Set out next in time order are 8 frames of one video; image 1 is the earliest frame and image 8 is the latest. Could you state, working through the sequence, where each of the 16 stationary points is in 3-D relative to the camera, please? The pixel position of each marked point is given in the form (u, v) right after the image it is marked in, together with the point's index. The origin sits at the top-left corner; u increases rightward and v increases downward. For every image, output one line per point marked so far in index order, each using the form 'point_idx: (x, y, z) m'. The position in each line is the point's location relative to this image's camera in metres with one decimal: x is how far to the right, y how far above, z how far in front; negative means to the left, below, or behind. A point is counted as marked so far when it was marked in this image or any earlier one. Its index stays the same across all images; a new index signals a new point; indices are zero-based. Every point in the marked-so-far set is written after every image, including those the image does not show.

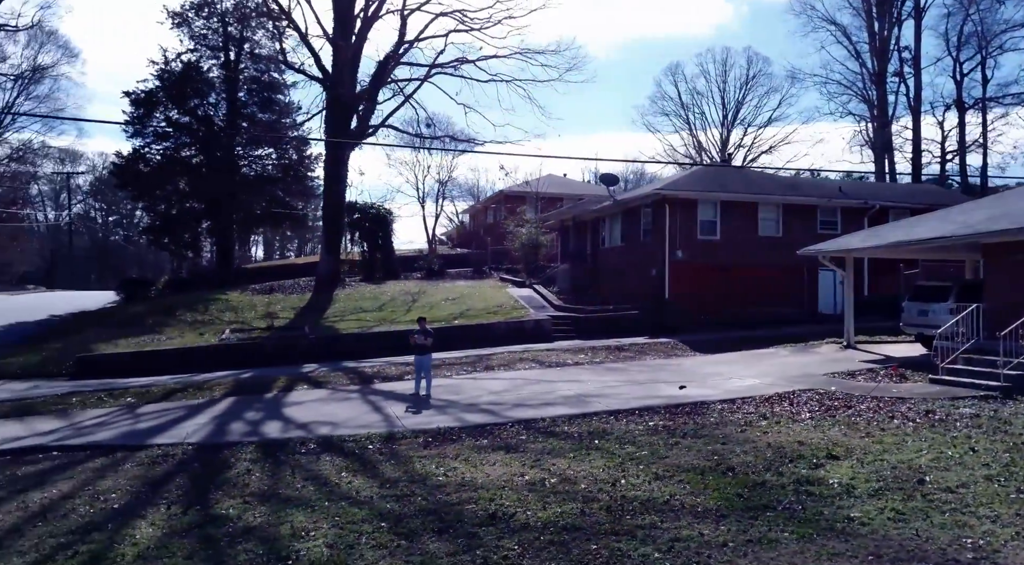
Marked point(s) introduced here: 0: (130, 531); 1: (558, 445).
0: (-3.7, -2.4, +7.6) m
1: (+0.6, -2.1, +10.2) m
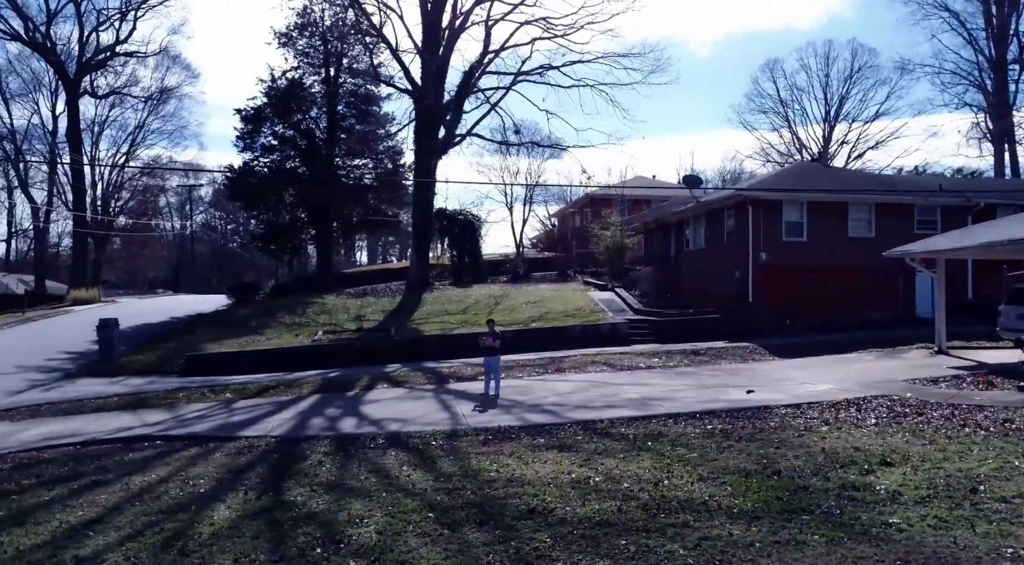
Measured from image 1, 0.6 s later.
0: (-3.3, -2.5, +8.5) m
1: (+1.3, -2.2, +10.5) m
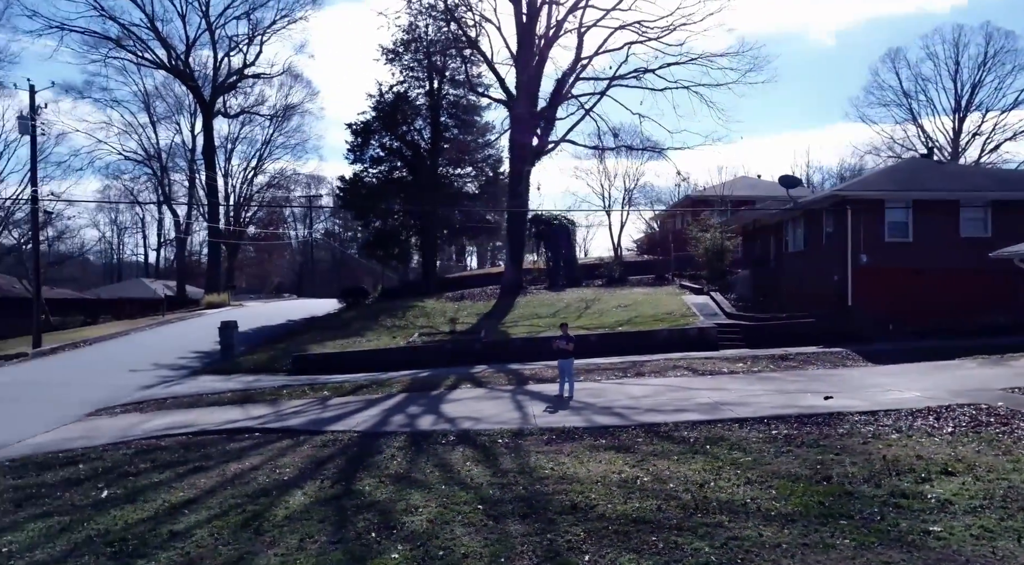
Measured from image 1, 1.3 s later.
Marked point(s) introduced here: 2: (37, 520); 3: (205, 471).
0: (-2.7, -2.6, +9.5) m
1: (+2.2, -2.3, +10.7) m
2: (-5.6, -2.8, +9.3) m
3: (-4.3, -2.6, +10.9) m
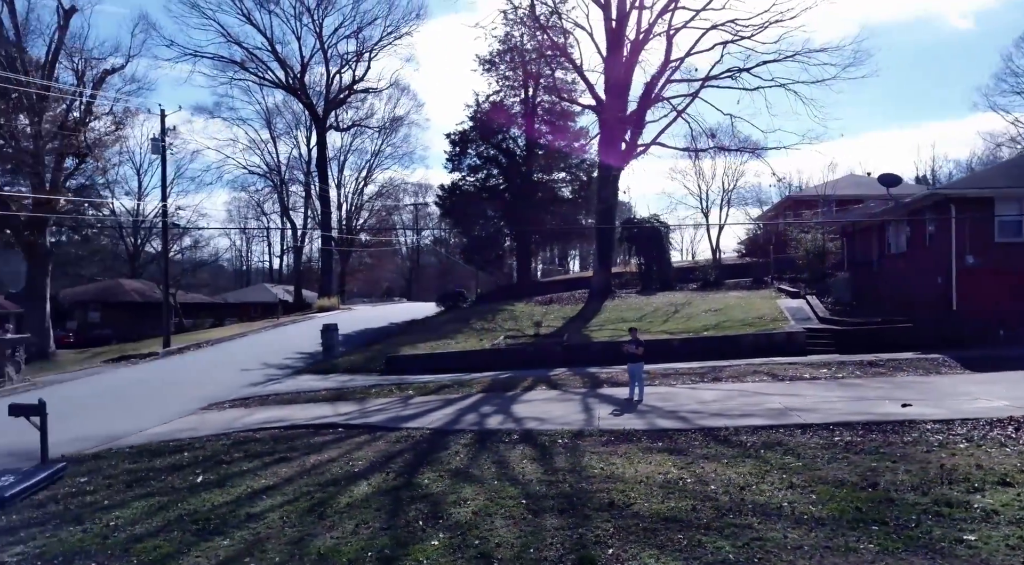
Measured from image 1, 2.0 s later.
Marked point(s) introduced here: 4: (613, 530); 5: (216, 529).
0: (-2.1, -2.7, +10.3) m
1: (+2.9, -2.3, +10.8) m
2: (-5.0, -2.9, +10.6) m
3: (-3.4, -2.7, +11.9) m
4: (+1.1, -2.6, +8.0) m
5: (-3.4, -2.9, +9.1) m
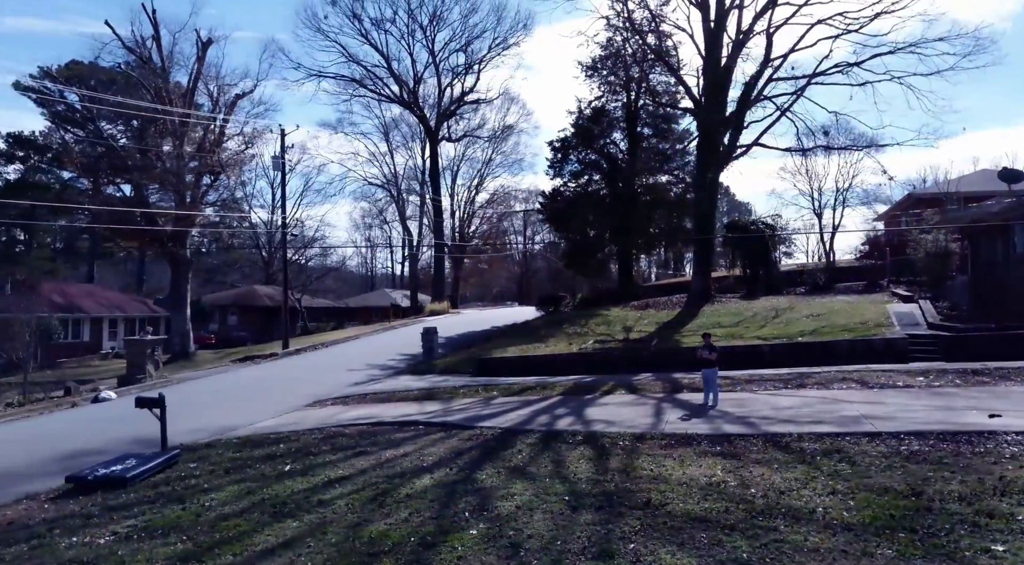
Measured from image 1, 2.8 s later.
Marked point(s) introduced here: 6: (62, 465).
0: (-1.4, -2.8, +11.1) m
1: (+3.7, -2.4, +10.7) m
2: (-4.2, -3.0, +11.8) m
3: (-2.4, -2.8, +12.9) m
4: (+1.4, -2.6, +8.3) m
5: (-2.9, -3.0, +10.1) m
6: (-7.9, -3.2, +13.7) m
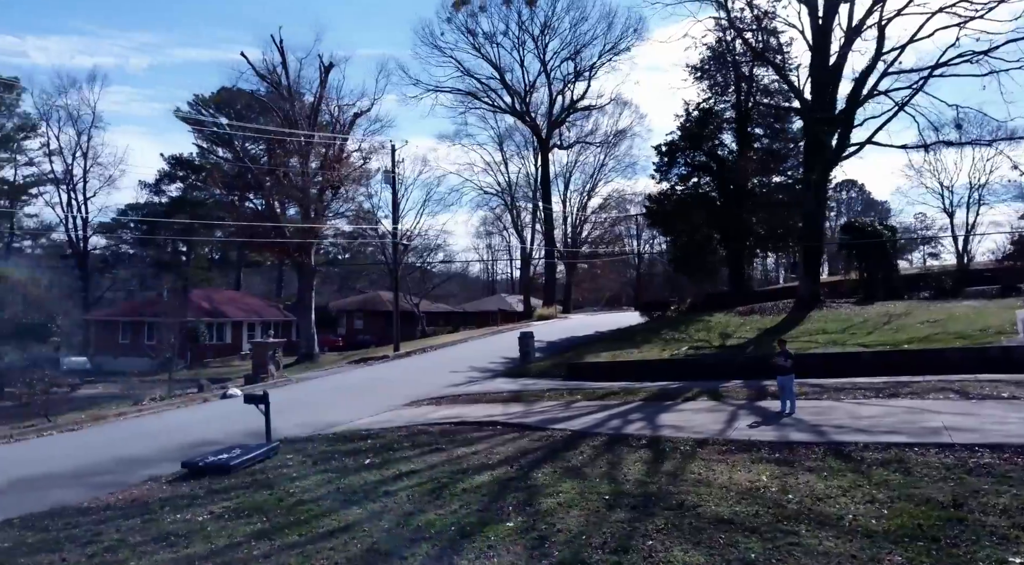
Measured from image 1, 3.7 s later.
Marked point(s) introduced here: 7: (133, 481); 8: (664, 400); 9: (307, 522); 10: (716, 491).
0: (-0.5, -2.9, +11.8) m
1: (+4.4, -2.5, +10.6) m
2: (-3.2, -3.2, +13.0) m
3: (-1.3, -3.0, +13.8) m
4: (+1.7, -2.7, +8.6) m
5: (-2.2, -3.1, +11.0) m
6: (-6.5, -3.4, +15.4) m
7: (-6.8, -3.6, +14.0) m
8: (+3.4, -2.5, +17.2) m
9: (-2.7, -3.2, +10.2) m
10: (+2.6, -2.6, +9.8) m
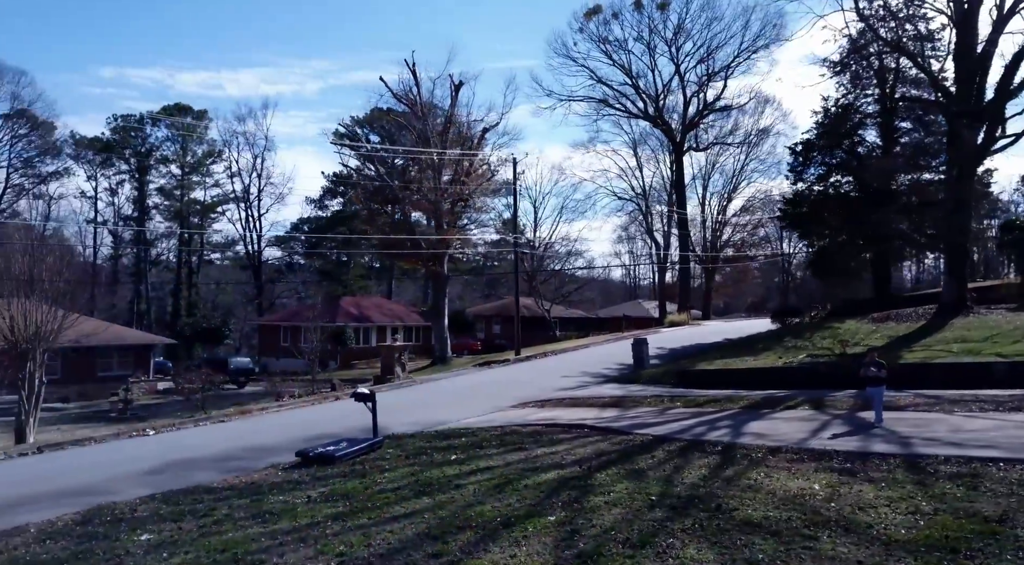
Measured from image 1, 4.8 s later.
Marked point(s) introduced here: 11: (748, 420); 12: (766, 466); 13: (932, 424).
0: (+0.5, -3.0, +12.3) m
1: (+5.1, -2.5, +10.2) m
2: (-1.8, -3.3, +14.1) m
3: (+0.2, -3.1, +14.4) m
4: (+2.1, -2.8, +8.8) m
5: (-1.3, -3.2, +12.0) m
6: (-4.6, -3.6, +17.2) m
7: (-5.1, -3.7, +15.8) m
8: (+5.4, -2.7, +16.8) m
9: (-1.9, -3.3, +11.3) m
10: (+3.1, -2.7, +9.8) m
11: (+4.7, -2.7, +15.6) m
12: (+3.8, -2.7, +11.6) m
13: (+7.3, -2.4, +13.5) m
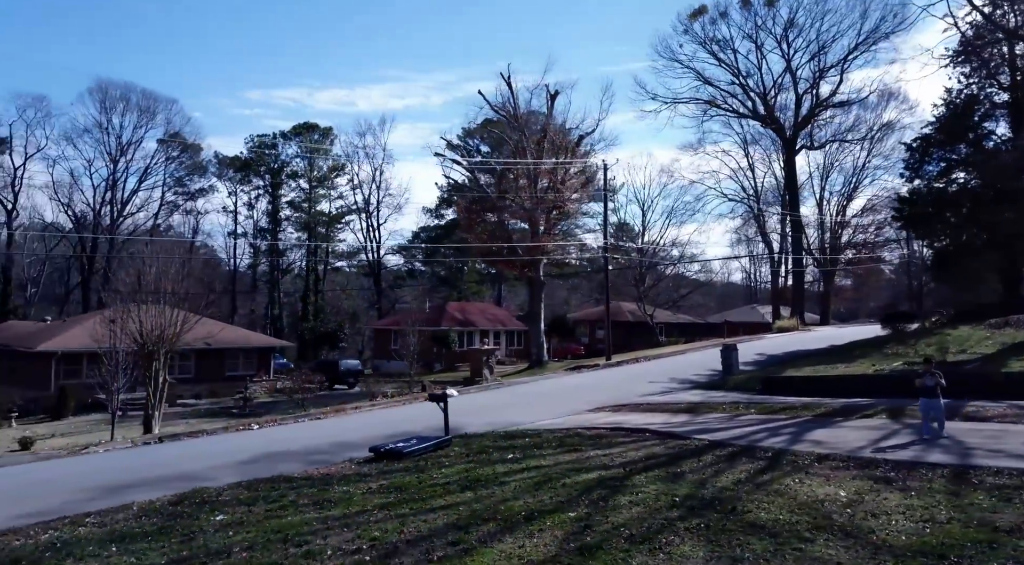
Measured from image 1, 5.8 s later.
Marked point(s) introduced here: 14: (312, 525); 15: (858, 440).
0: (+1.2, -3.1, +12.7) m
1: (+5.3, -2.6, +9.8) m
2: (-0.8, -3.4, +14.7) m
3: (+1.2, -3.2, +14.8) m
4: (+2.2, -2.8, +8.9) m
5: (-0.6, -3.3, +12.6) m
6: (-3.0, -3.7, +18.2) m
7: (-3.8, -3.9, +17.0) m
8: (+6.8, -2.7, +16.3) m
9: (-1.4, -3.4, +12.0) m
10: (+3.4, -2.7, +9.7) m
11: (+5.9, -2.8, +15.1) m
12: (+4.3, -2.8, +11.4) m
13: (+8.1, -2.5, +12.7) m
14: (-2.9, -3.5, +11.3) m
15: (+5.9, -2.7, +13.5) m
